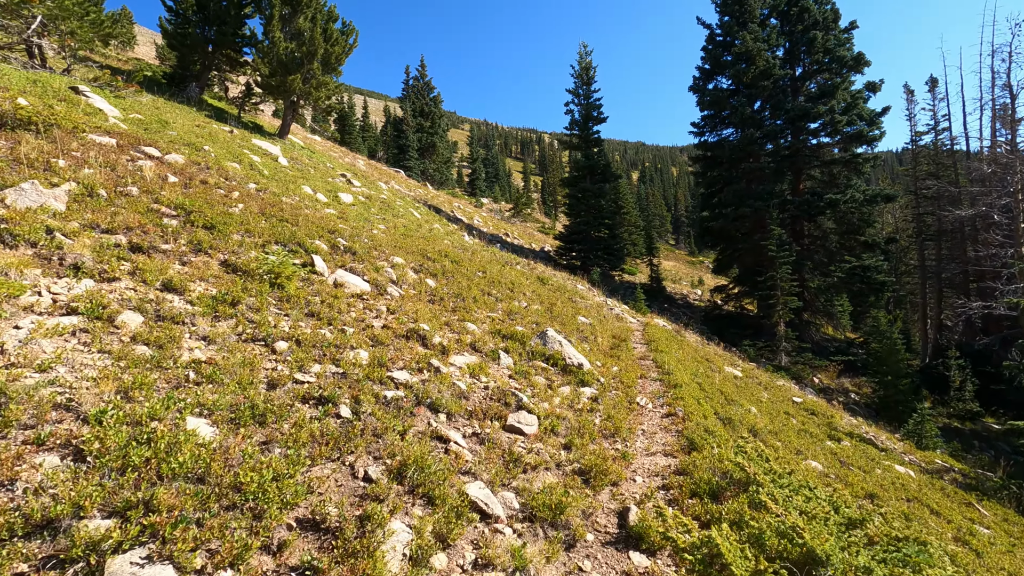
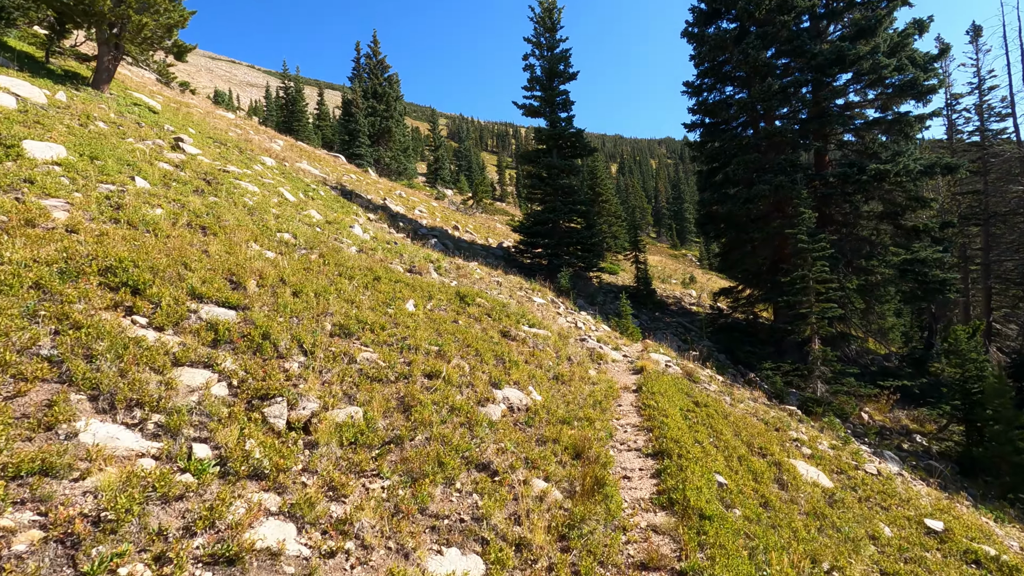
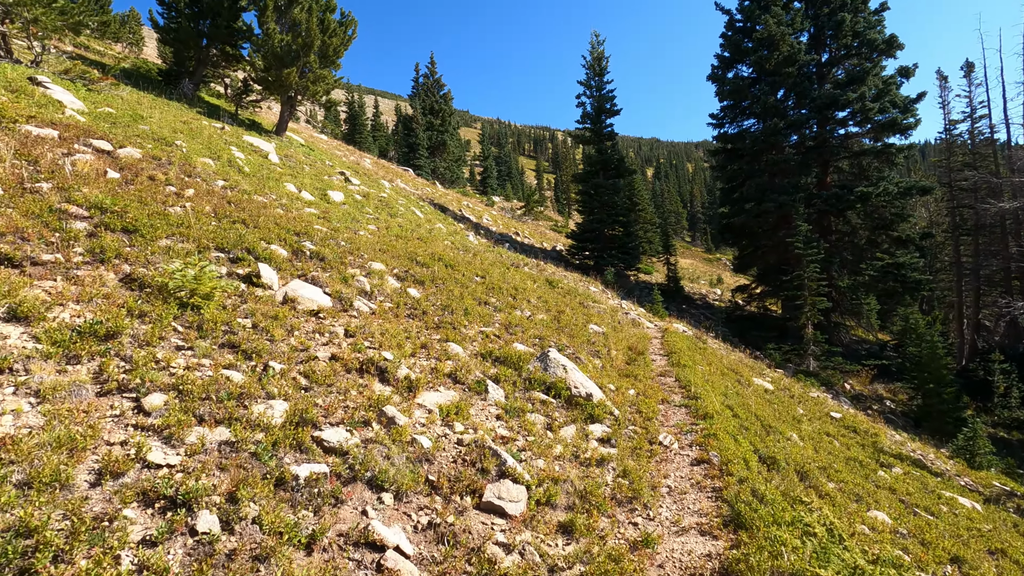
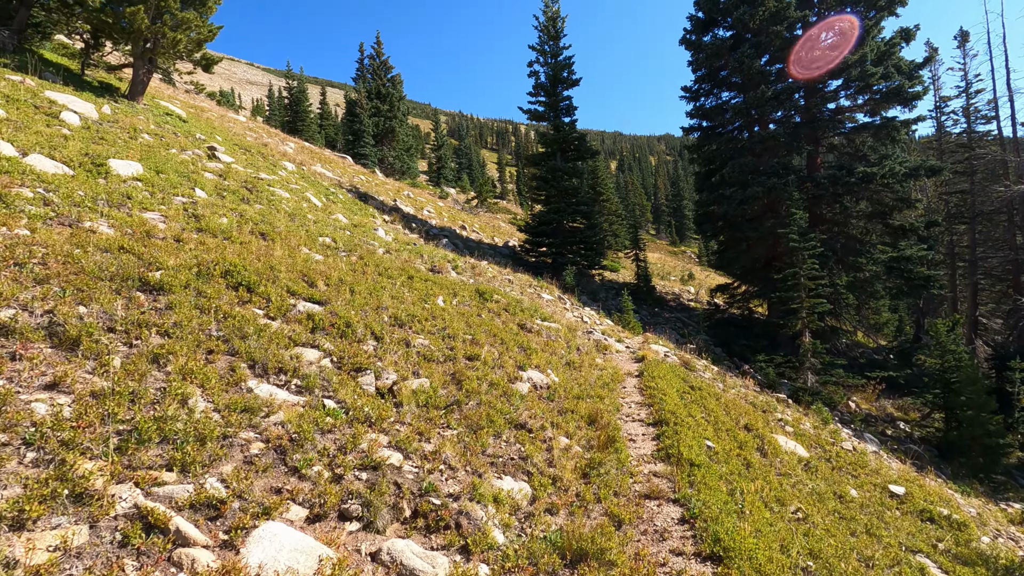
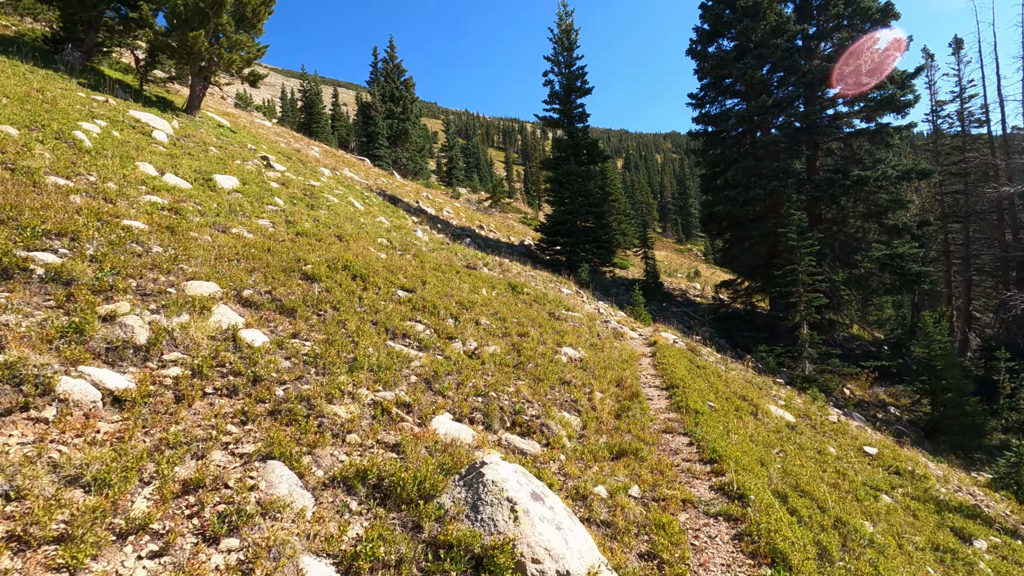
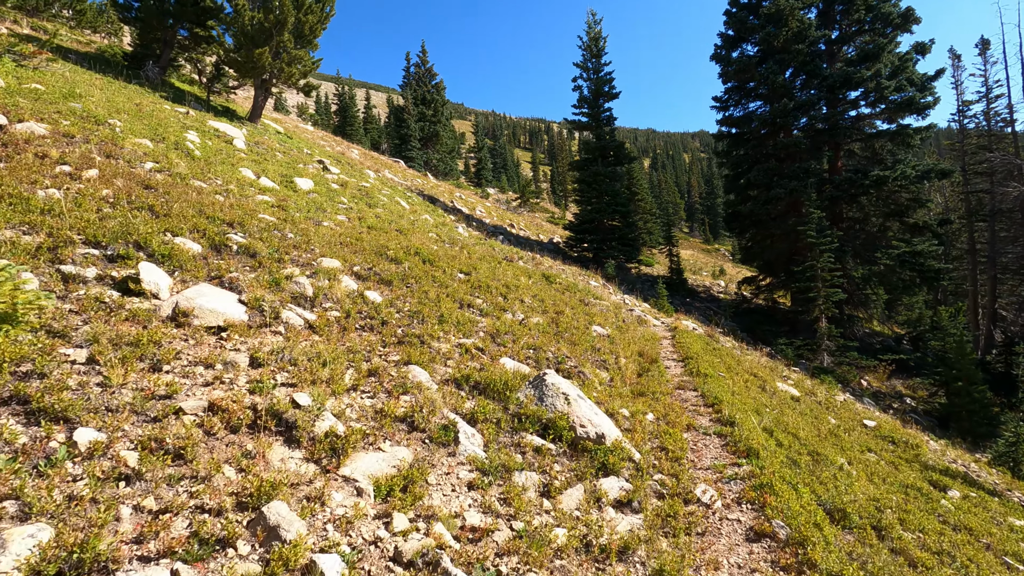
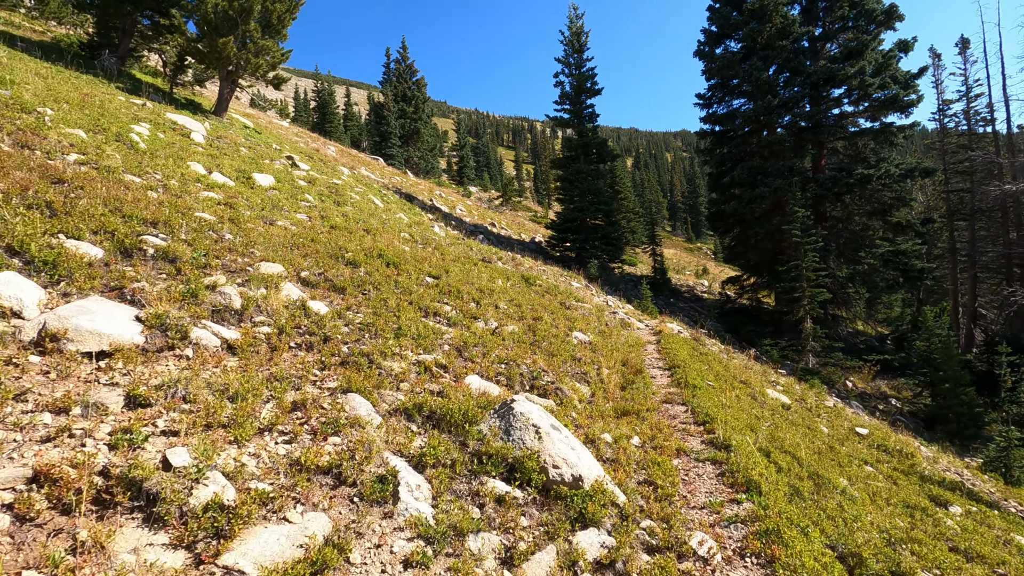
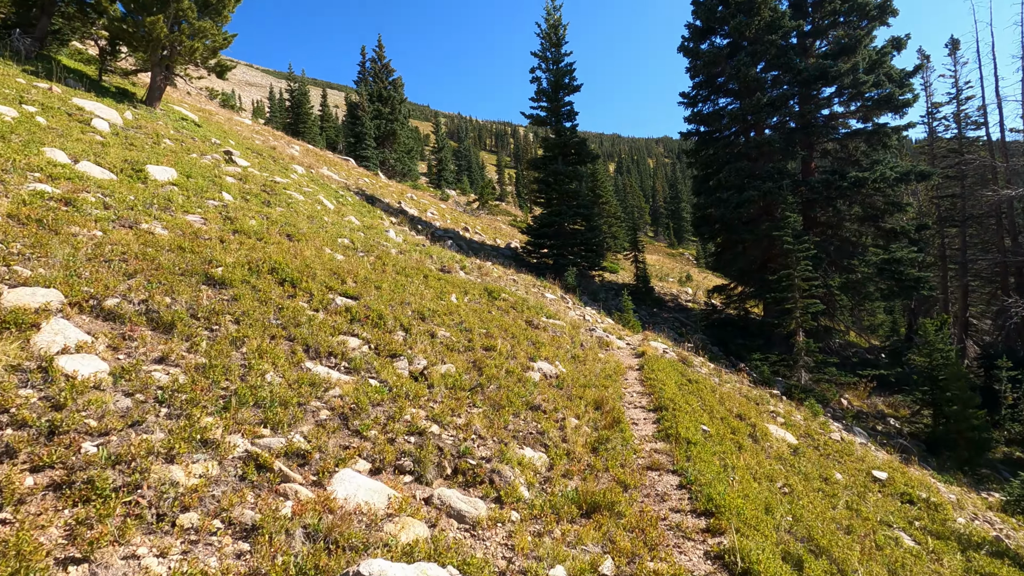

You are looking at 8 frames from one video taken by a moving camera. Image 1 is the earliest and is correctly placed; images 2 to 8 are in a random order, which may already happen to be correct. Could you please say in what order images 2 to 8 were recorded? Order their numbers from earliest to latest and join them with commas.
3, 6, 7, 5, 8, 4, 2
